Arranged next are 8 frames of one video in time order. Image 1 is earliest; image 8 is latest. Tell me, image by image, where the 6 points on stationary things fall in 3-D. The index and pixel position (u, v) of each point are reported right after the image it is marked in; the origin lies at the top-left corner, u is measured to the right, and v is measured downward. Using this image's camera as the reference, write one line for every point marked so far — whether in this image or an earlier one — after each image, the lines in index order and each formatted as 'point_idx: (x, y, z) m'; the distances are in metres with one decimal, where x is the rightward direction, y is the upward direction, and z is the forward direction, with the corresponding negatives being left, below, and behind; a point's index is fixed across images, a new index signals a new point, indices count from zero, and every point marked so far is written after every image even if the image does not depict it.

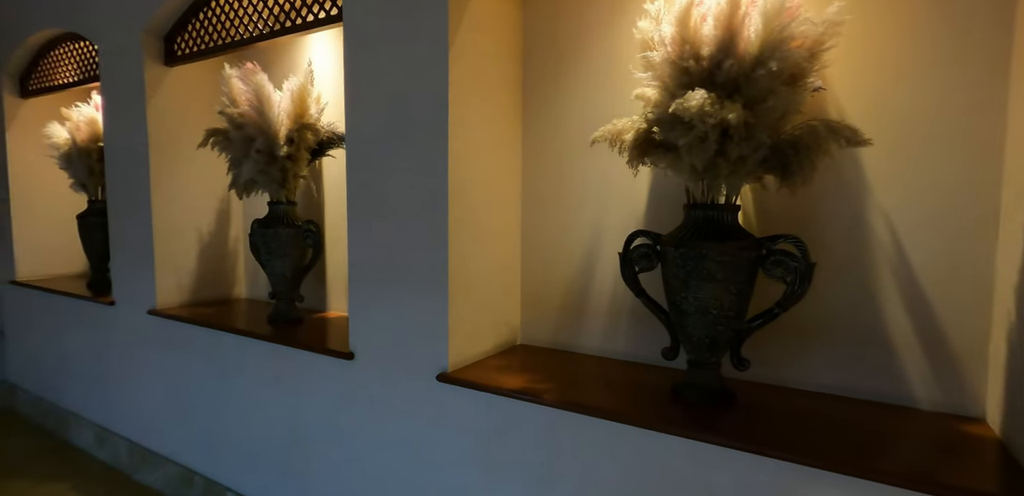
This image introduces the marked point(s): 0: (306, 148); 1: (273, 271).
0: (-0.8, +0.4, +2.0) m
1: (-1.0, -0.1, +2.1) m
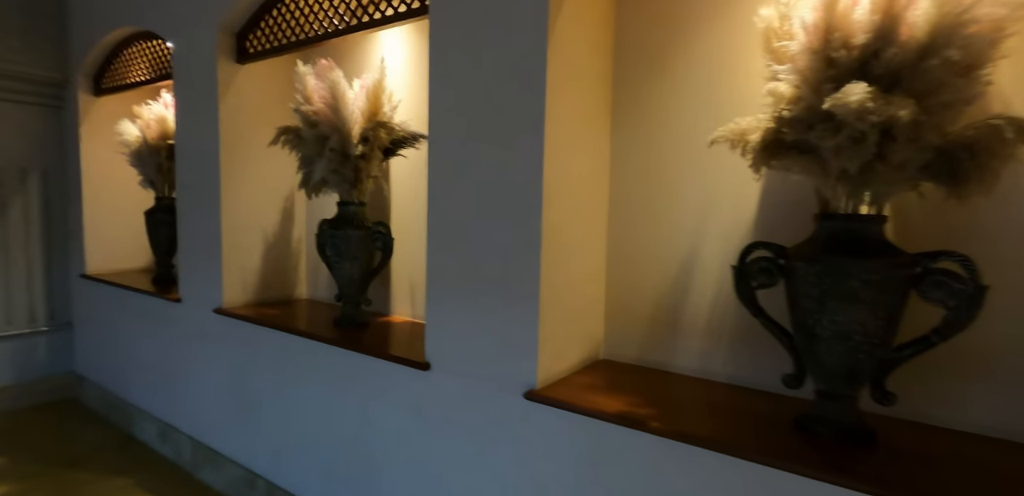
0: (-0.5, +0.4, +1.9) m
1: (-0.7, -0.1, +2.0) m
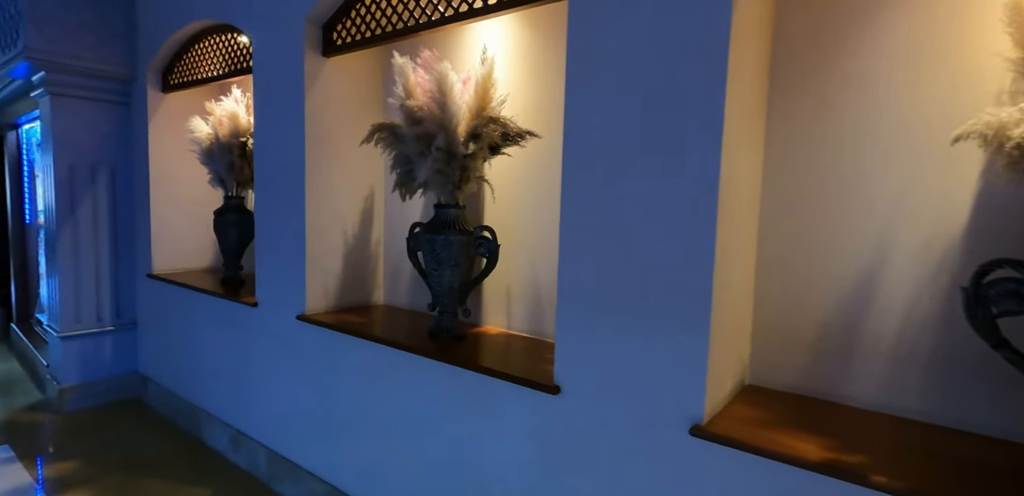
0: (-0.1, +0.4, +1.8) m
1: (-0.3, -0.1, +1.9) m
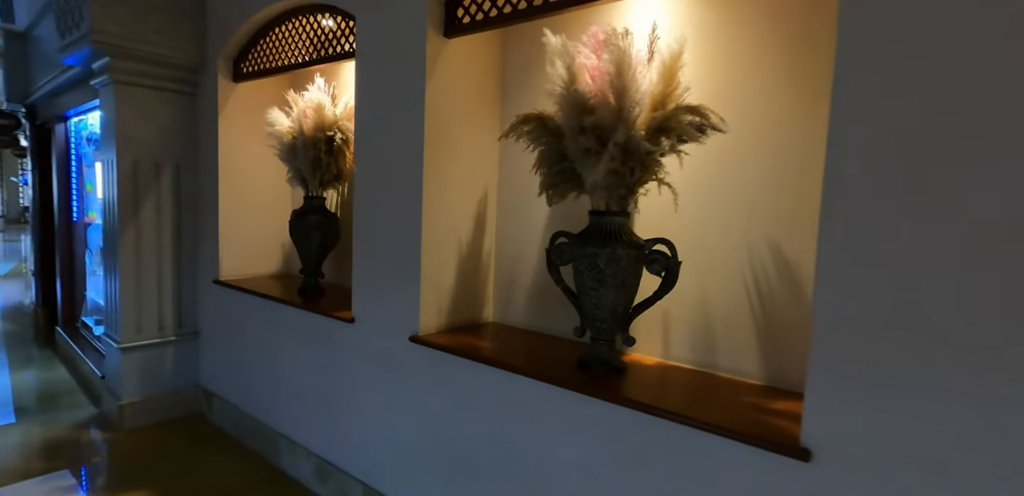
0: (+0.5, +0.3, +1.4) m
1: (+0.3, -0.2, +1.6) m
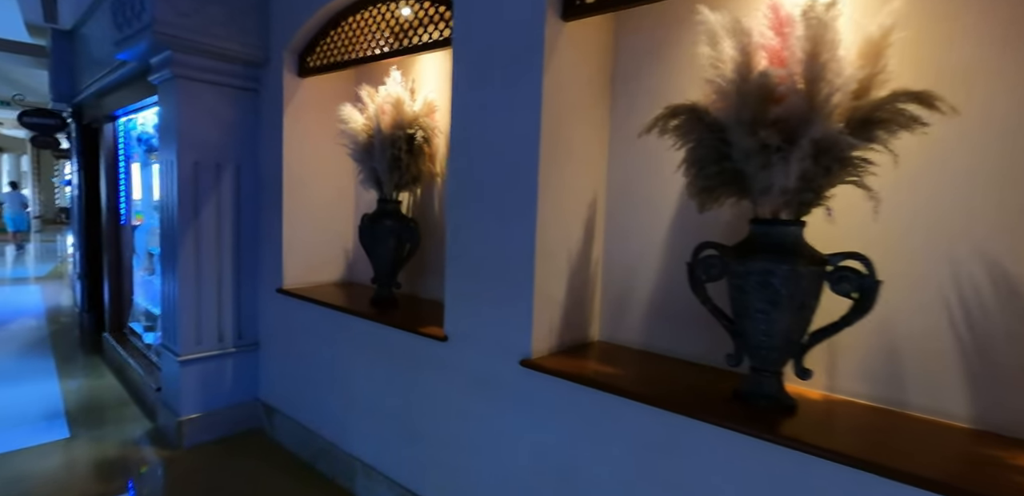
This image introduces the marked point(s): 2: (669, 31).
0: (+0.9, +0.3, +1.2) m
1: (+0.7, -0.2, +1.3) m
2: (+0.5, +0.7, +1.8) m
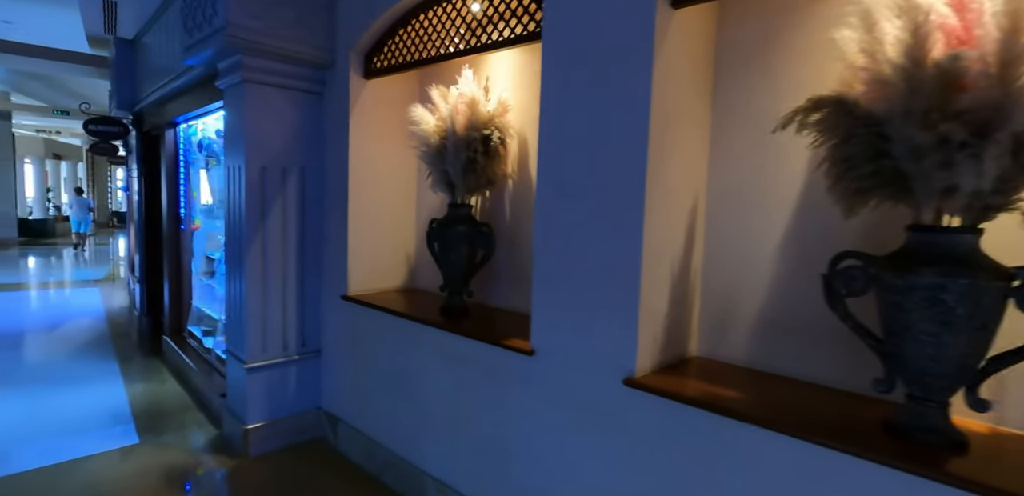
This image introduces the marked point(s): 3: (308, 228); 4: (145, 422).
0: (+1.1, +0.2, +1.0) m
1: (+1.0, -0.2, +1.2) m
2: (+0.9, +0.7, +1.6) m
3: (-1.1, +0.1, +2.9) m
4: (-2.3, -1.1, +3.2) m
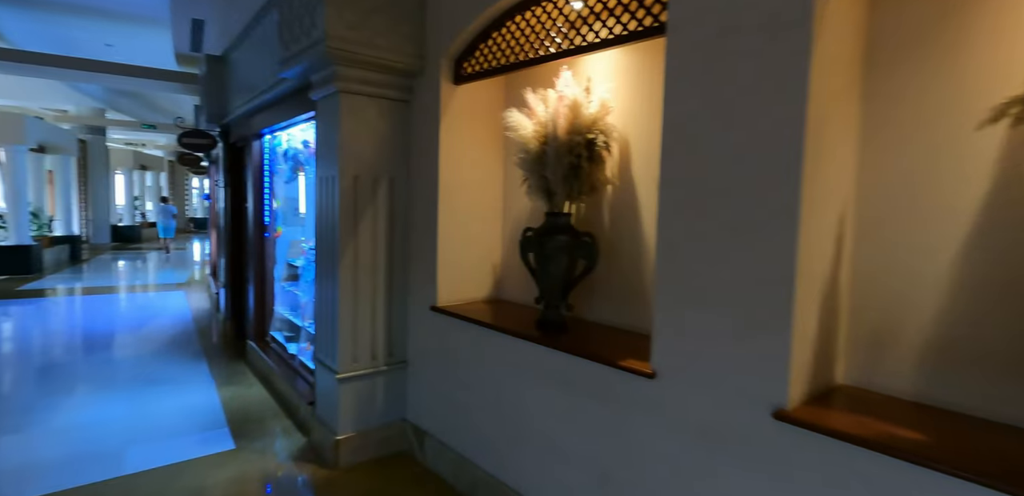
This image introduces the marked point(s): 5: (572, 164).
0: (+1.4, +0.2, +0.8) m
1: (+1.3, -0.3, +0.9) m
2: (+1.2, +0.7, +1.4) m
3: (-0.6, +0.1, +2.8) m
4: (-1.8, -1.2, +3.3) m
5: (+0.2, +0.3, +2.1) m
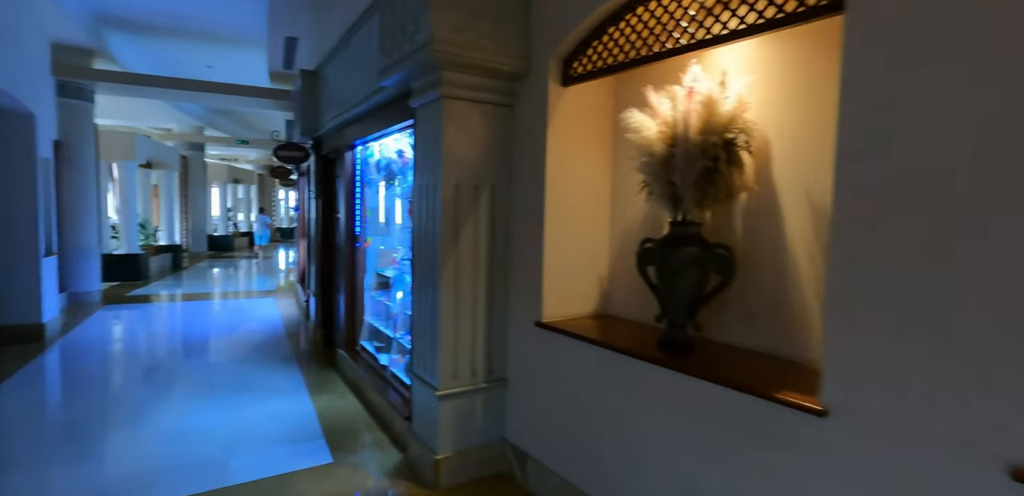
0: (+1.7, +0.2, +0.4) m
1: (+1.6, -0.3, +0.6) m
2: (+1.6, +0.6, +1.1) m
3: (-0.1, 0.0, +2.7) m
4: (-1.1, -1.2, +3.3) m
5: (+0.7, +0.3, +1.9) m
